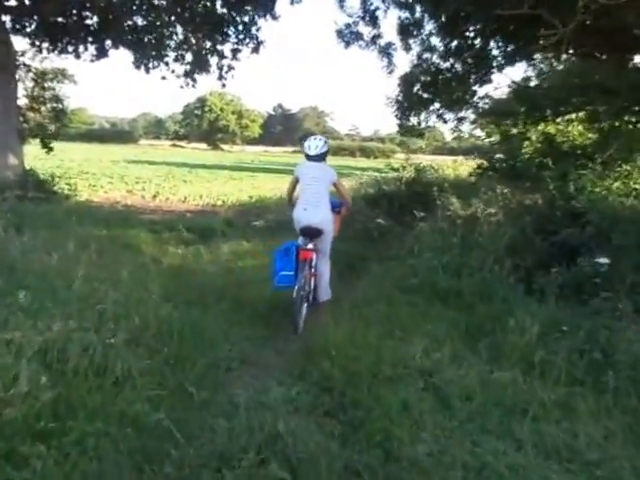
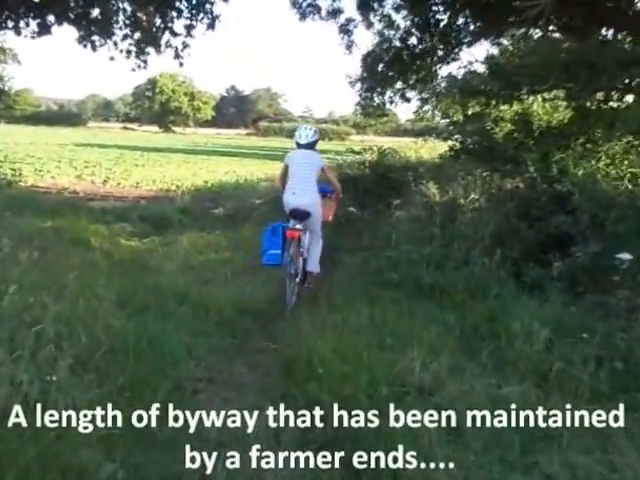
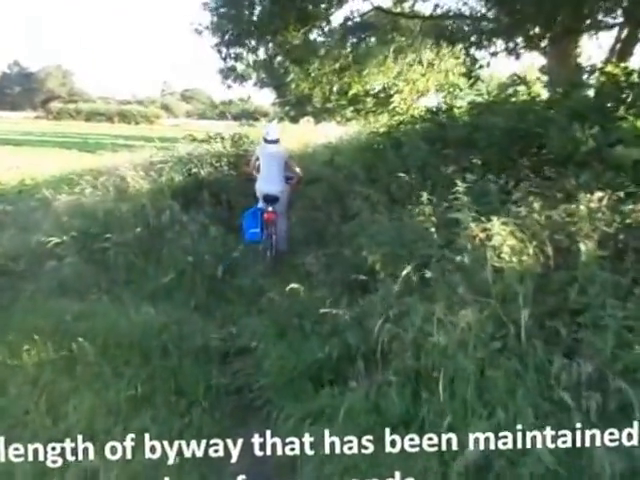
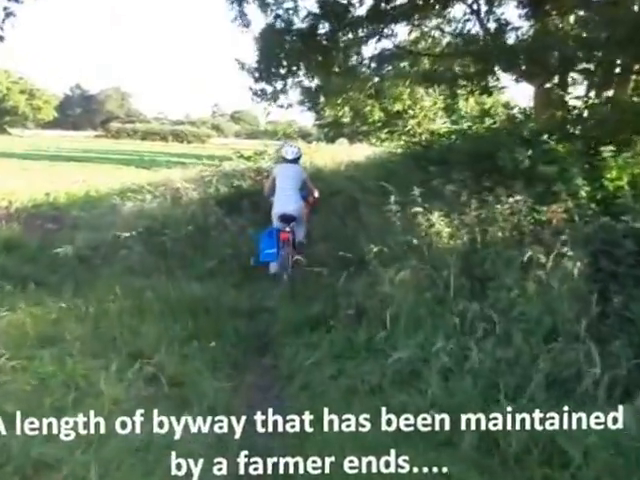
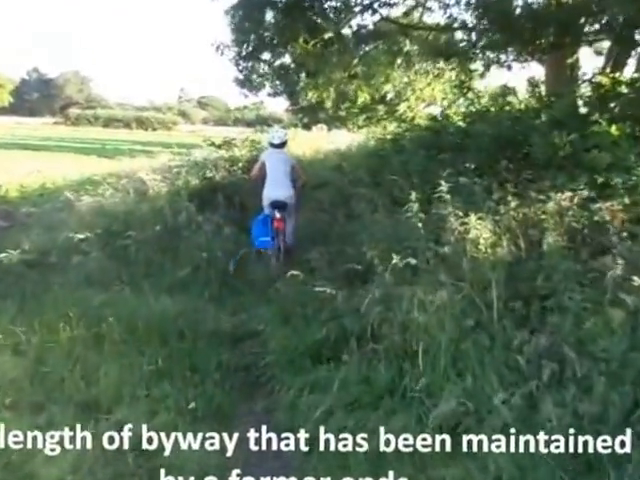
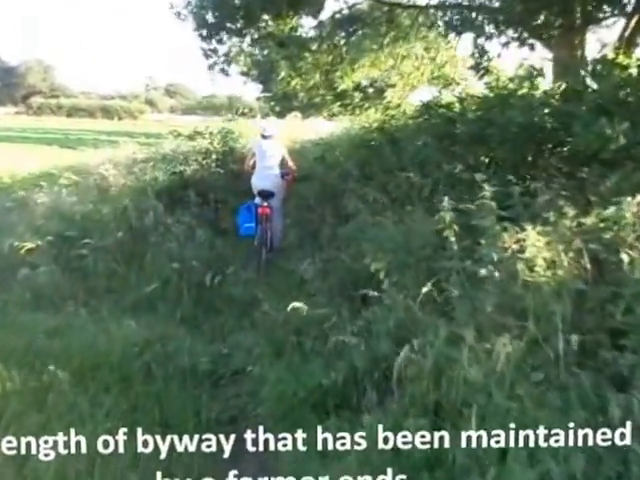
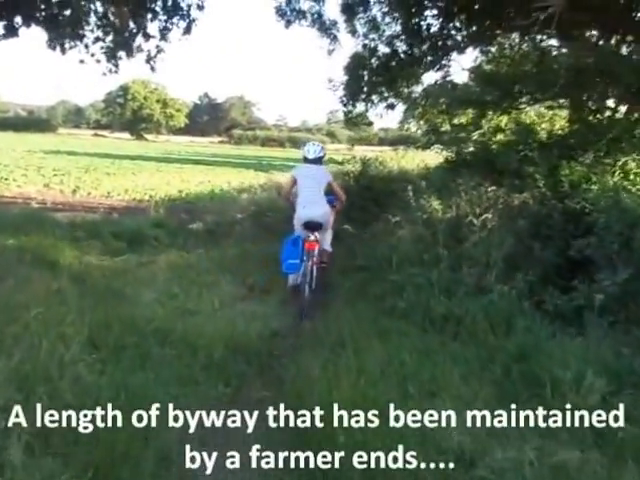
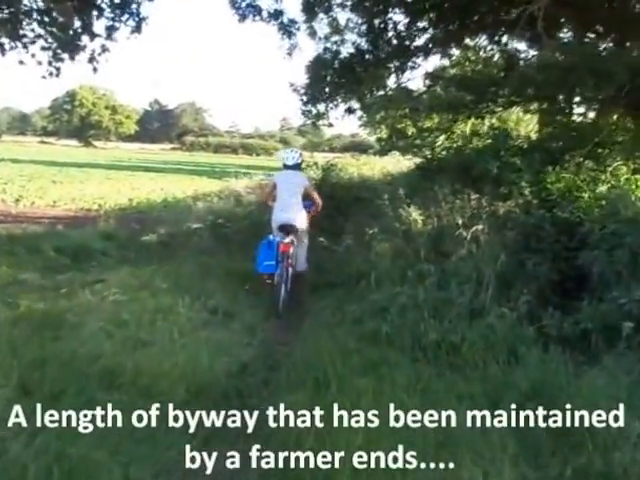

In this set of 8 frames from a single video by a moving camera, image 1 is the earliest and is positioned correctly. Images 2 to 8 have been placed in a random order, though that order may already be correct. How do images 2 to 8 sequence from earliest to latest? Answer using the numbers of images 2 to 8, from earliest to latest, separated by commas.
2, 7, 8, 4, 5, 3, 6
